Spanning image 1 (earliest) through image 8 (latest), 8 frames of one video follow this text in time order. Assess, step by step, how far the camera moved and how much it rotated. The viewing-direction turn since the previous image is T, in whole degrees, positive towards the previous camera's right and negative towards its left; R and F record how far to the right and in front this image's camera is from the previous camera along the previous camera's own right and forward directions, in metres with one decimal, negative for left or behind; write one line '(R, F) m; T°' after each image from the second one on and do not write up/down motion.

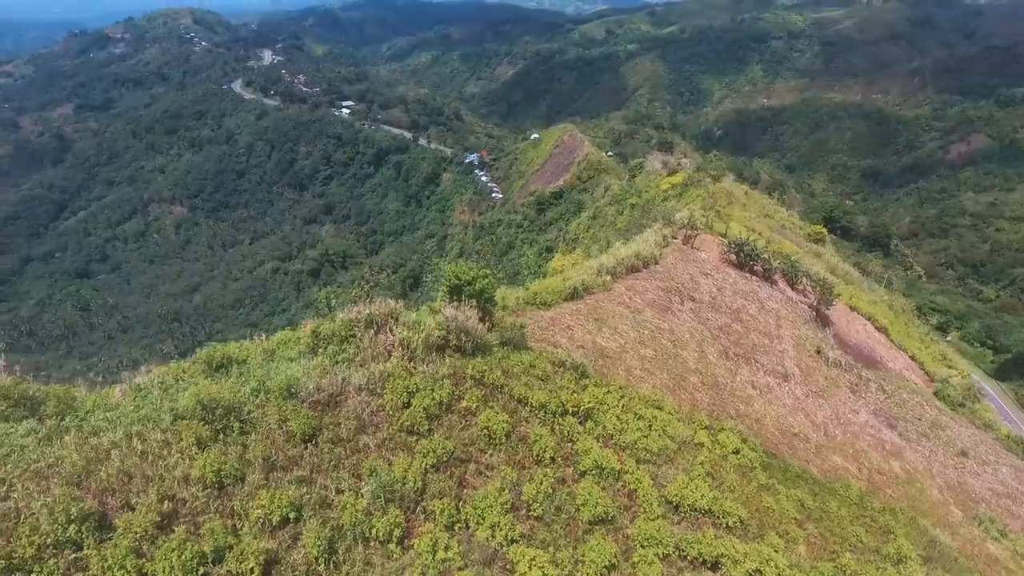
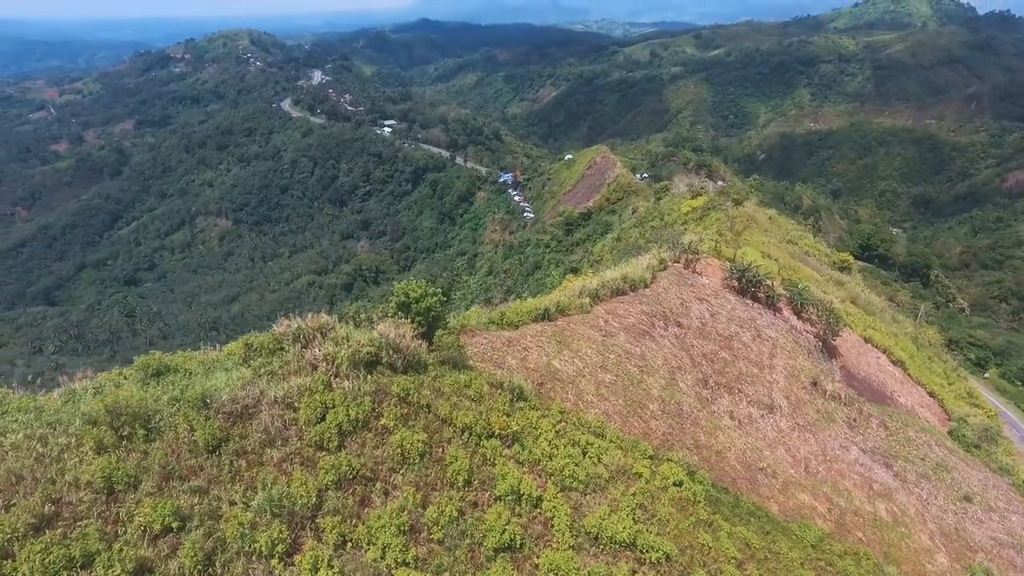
(+1.3, +0.1) m; -4°
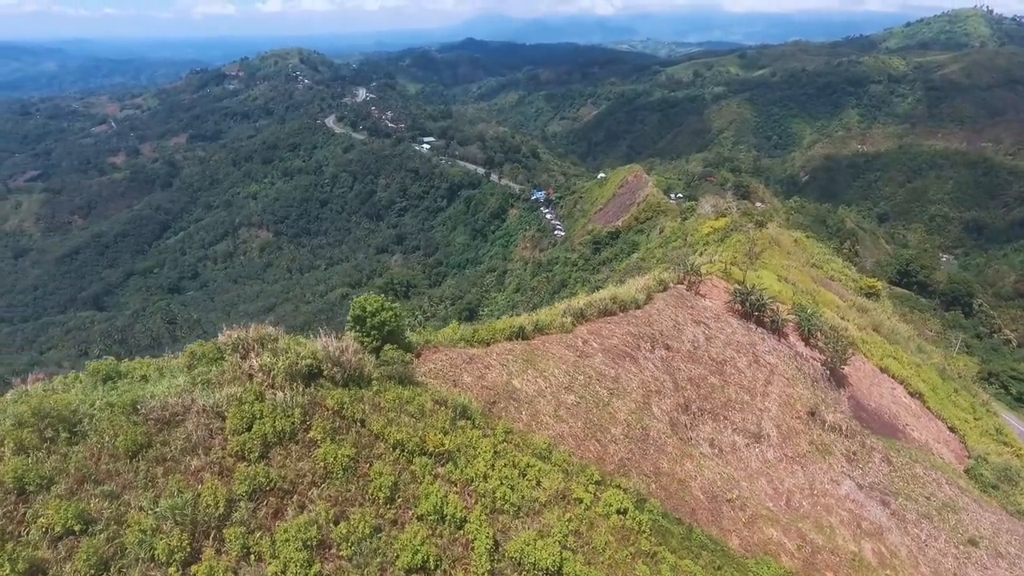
(+1.2, +0.1) m; -4°
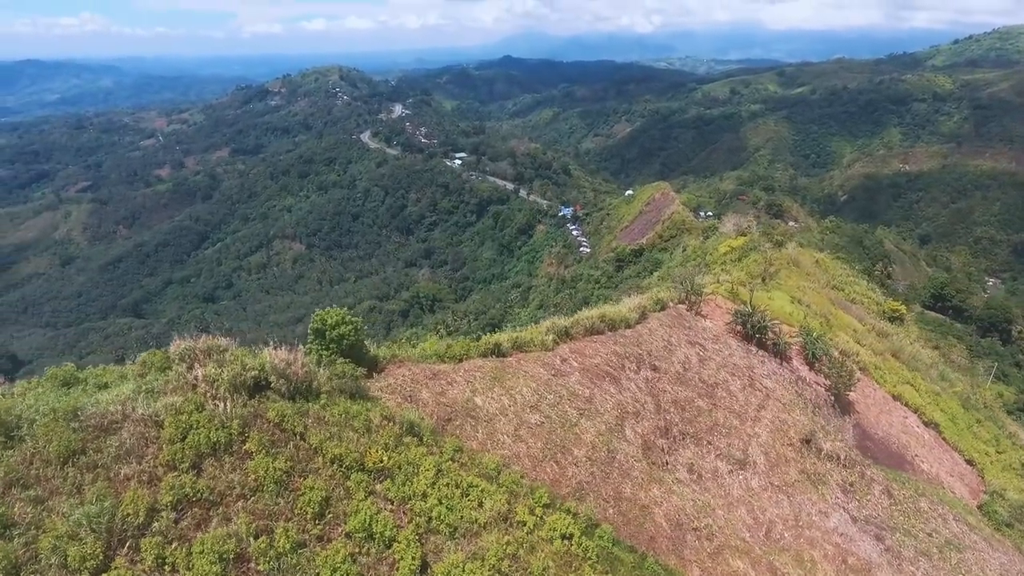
(+1.0, +0.1) m; -3°
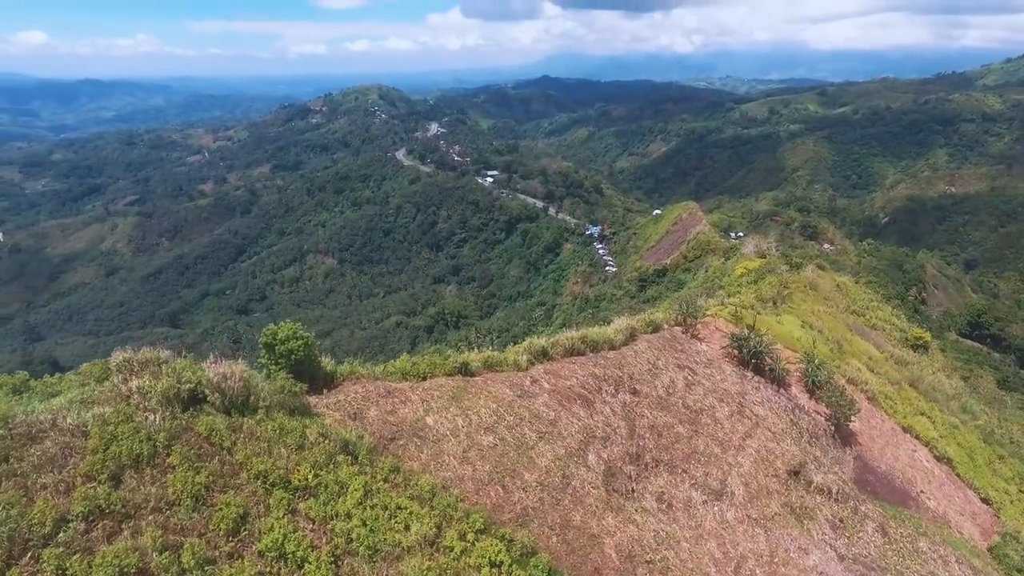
(+1.2, +0.2) m; -3°
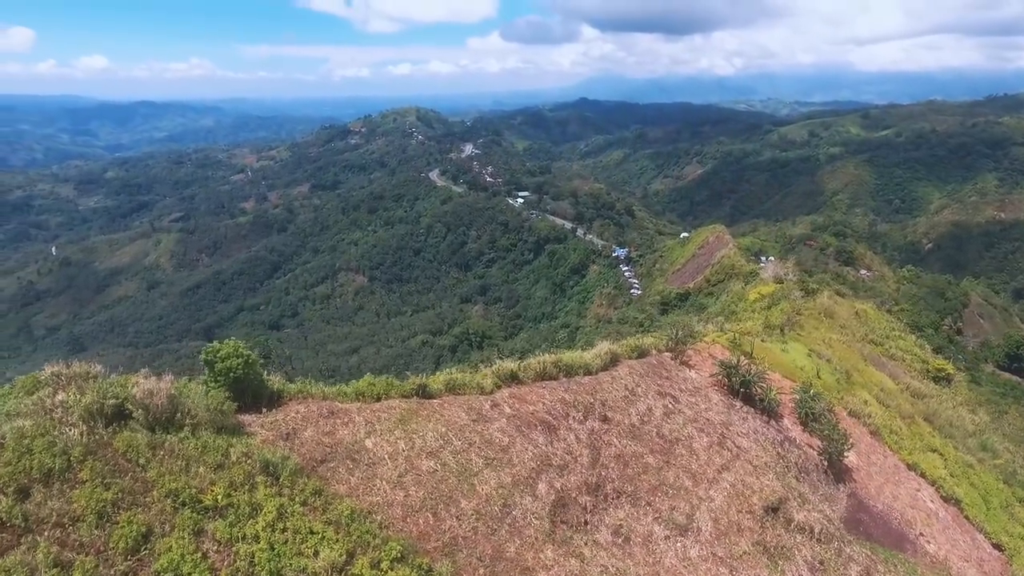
(+1.3, +0.2) m; -3°
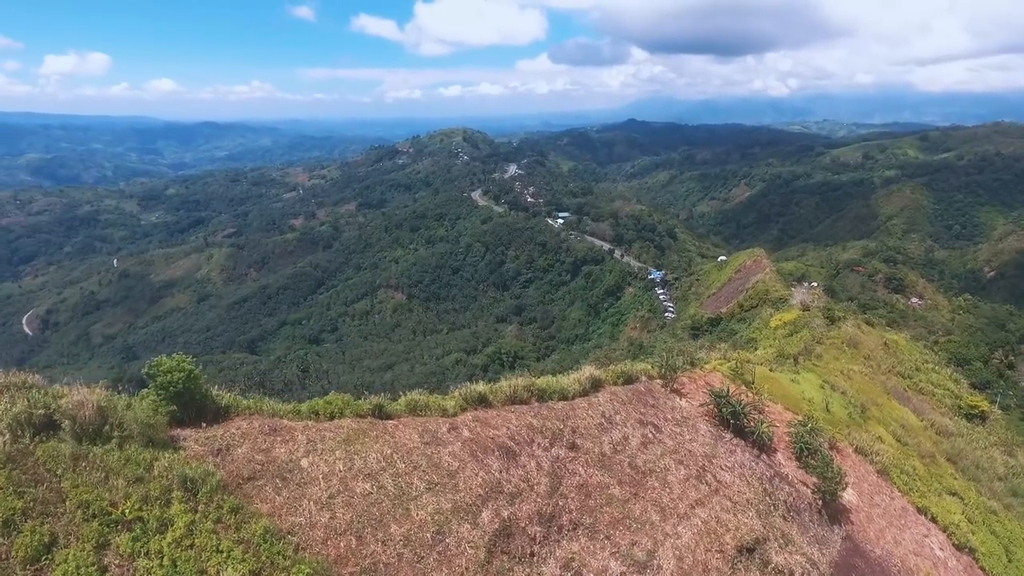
(+1.5, +0.2) m; -4°
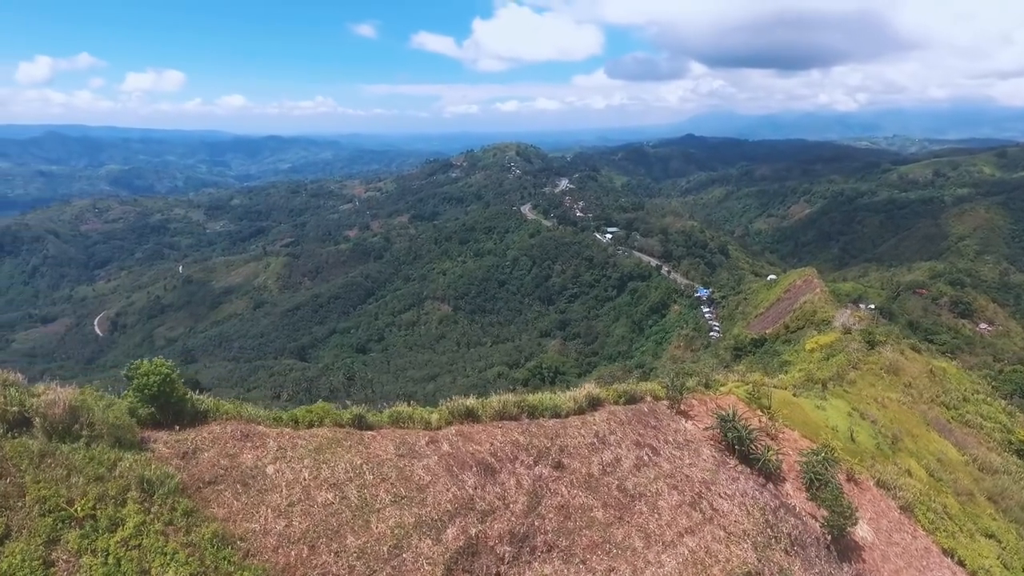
(+1.2, +0.2) m; -5°
